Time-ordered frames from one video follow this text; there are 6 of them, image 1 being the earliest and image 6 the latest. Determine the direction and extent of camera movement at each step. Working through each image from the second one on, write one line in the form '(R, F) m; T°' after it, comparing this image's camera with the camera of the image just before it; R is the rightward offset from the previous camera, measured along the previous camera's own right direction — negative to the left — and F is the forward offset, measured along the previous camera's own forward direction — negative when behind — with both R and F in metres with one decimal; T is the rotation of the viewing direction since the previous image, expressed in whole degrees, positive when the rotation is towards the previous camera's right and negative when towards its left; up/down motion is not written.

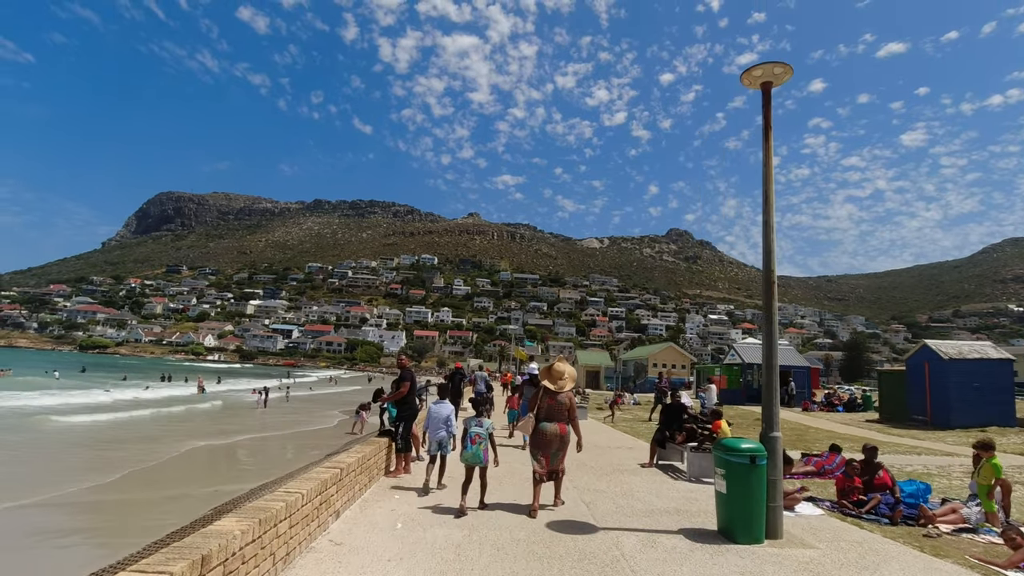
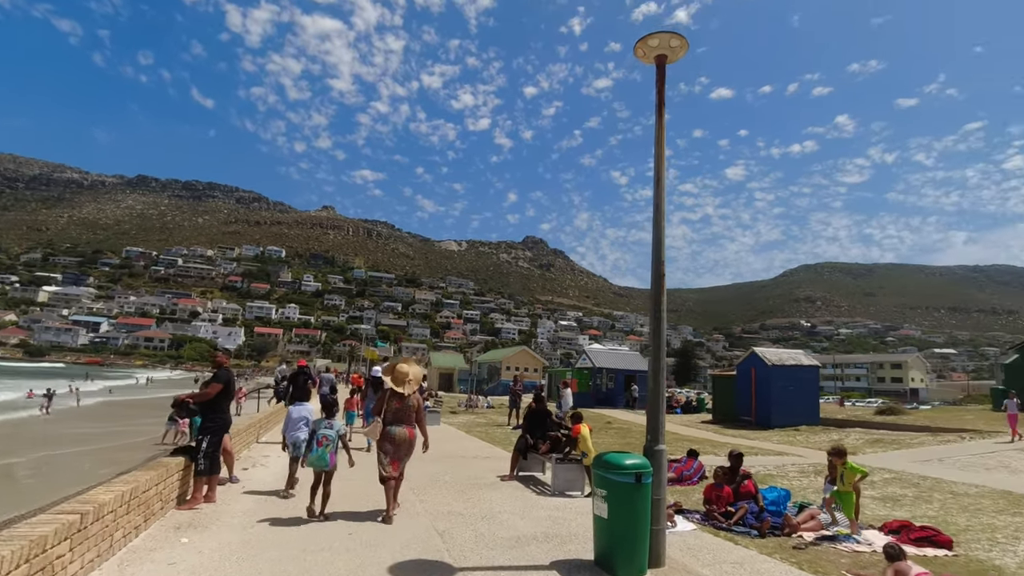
(0.0, +0.6) m; +14°
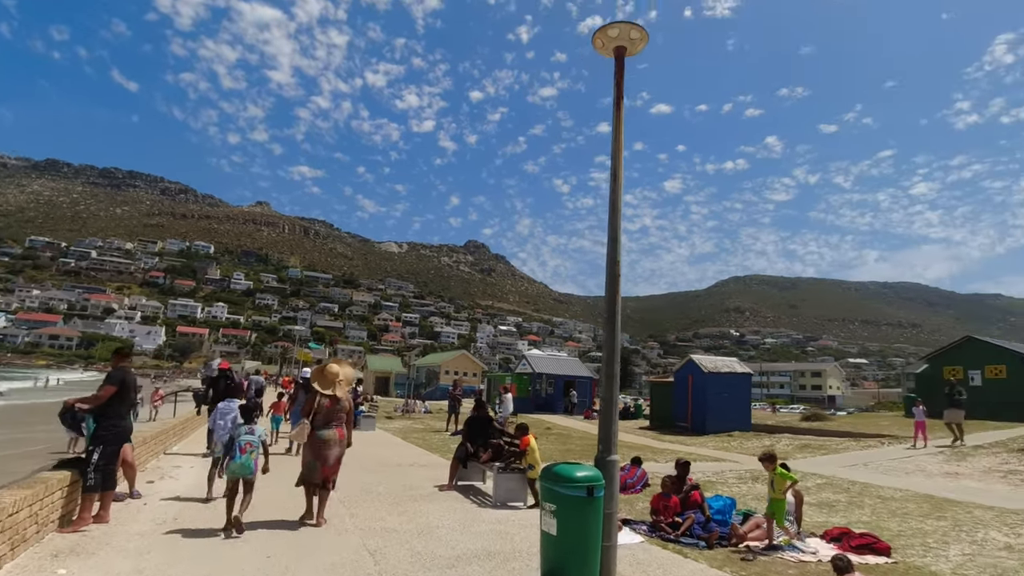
(0.0, +0.2) m; +6°
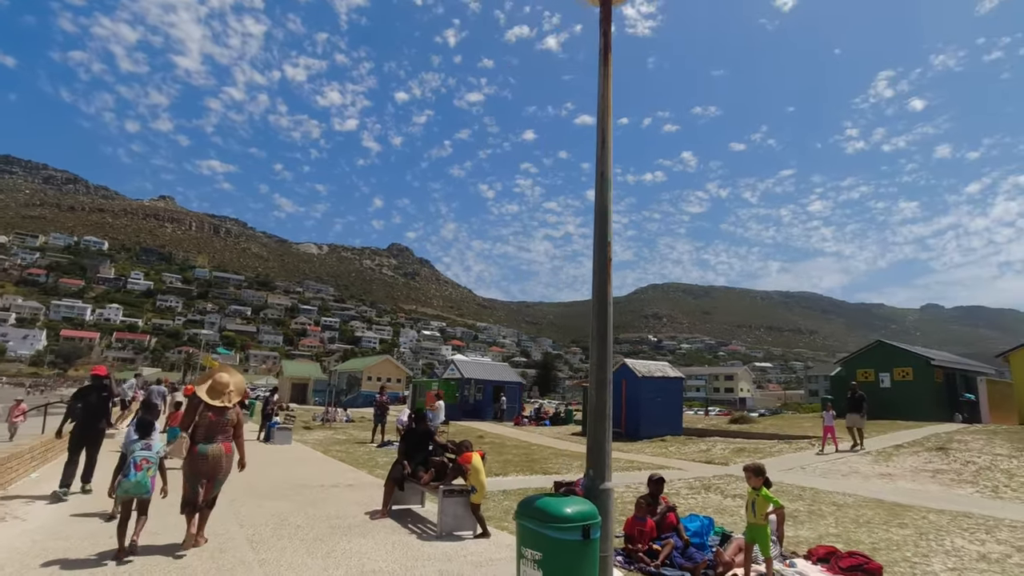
(-0.2, +0.6) m; +8°
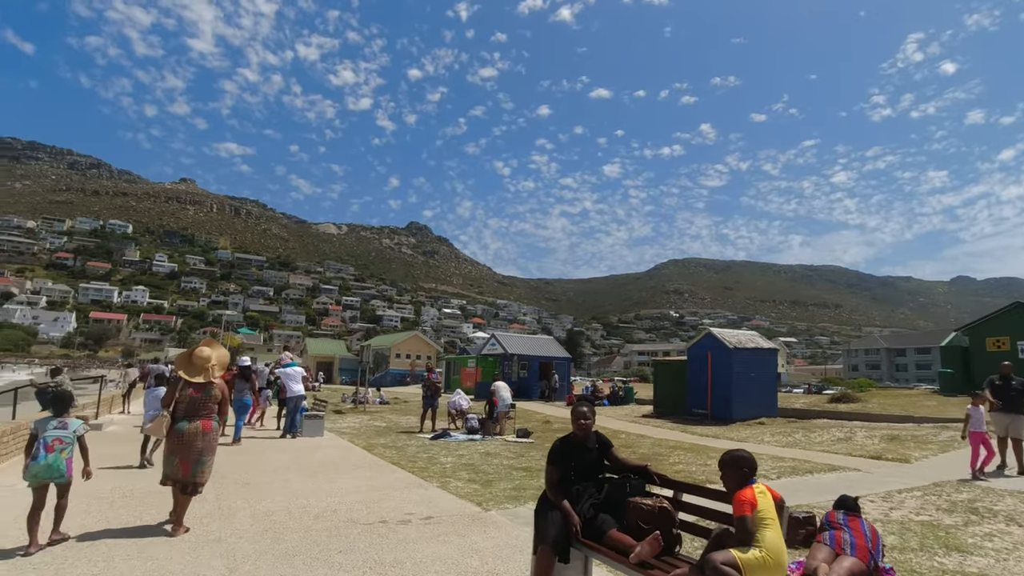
(-1.0, +0.9) m; -2°
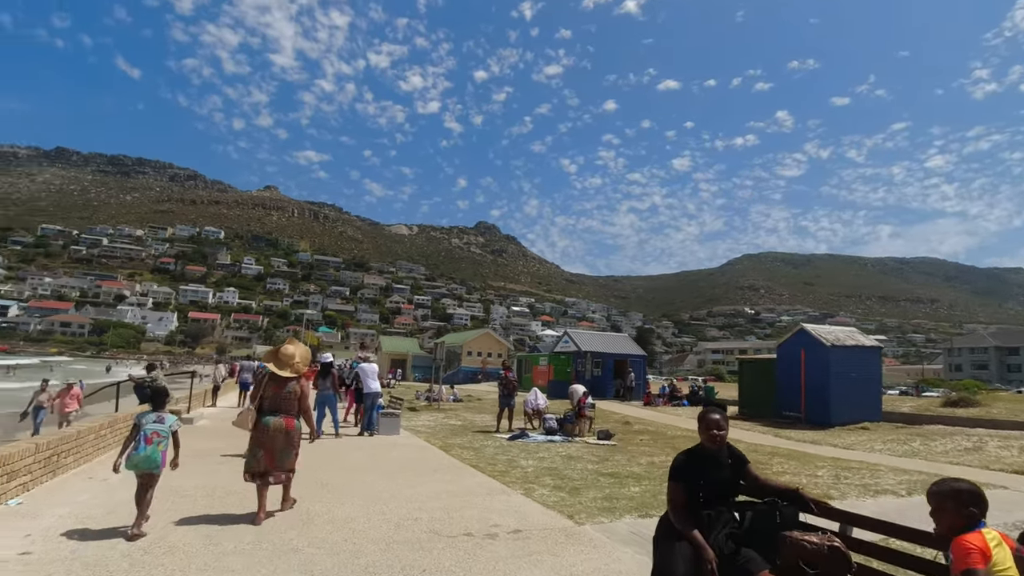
(-0.2, -0.2) m; -7°
